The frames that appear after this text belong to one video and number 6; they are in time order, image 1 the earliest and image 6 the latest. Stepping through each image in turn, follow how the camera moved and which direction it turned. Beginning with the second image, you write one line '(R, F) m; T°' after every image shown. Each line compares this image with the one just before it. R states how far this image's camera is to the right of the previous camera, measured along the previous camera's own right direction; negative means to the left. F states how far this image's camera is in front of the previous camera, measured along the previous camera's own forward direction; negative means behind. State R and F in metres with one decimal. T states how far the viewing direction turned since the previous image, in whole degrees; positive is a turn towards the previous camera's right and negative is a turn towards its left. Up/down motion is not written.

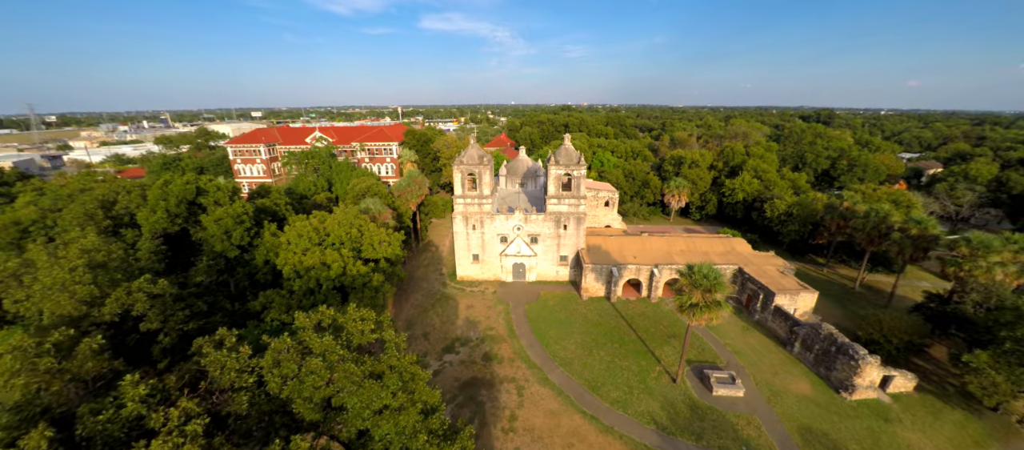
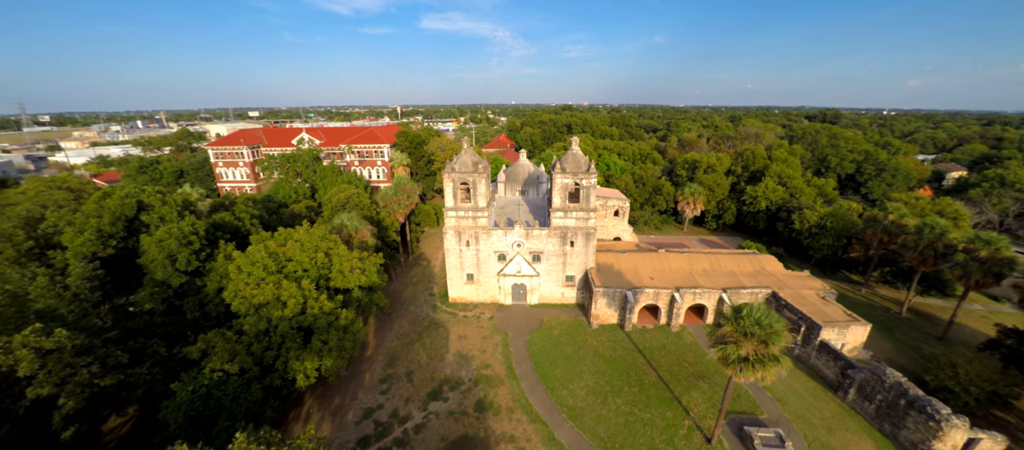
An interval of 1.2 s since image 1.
(+0.1, +4.8) m; 0°
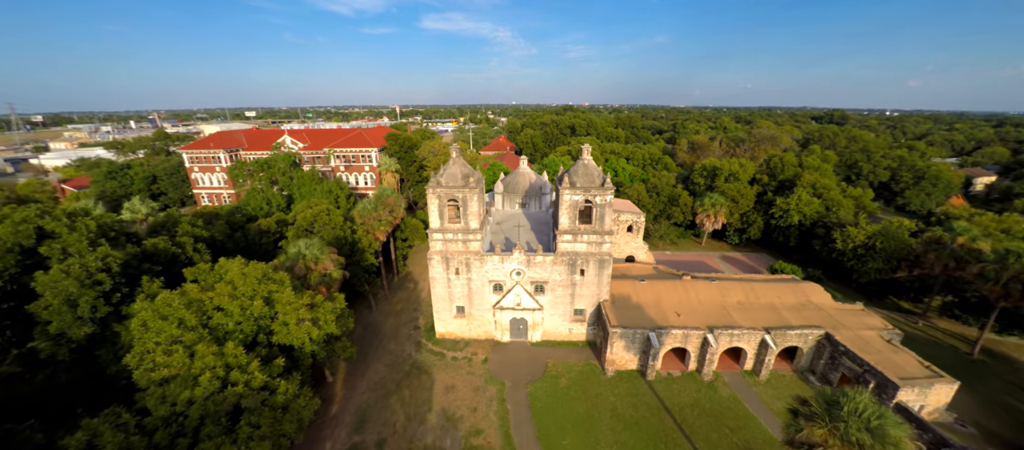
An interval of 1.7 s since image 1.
(+0.2, +5.5) m; 0°
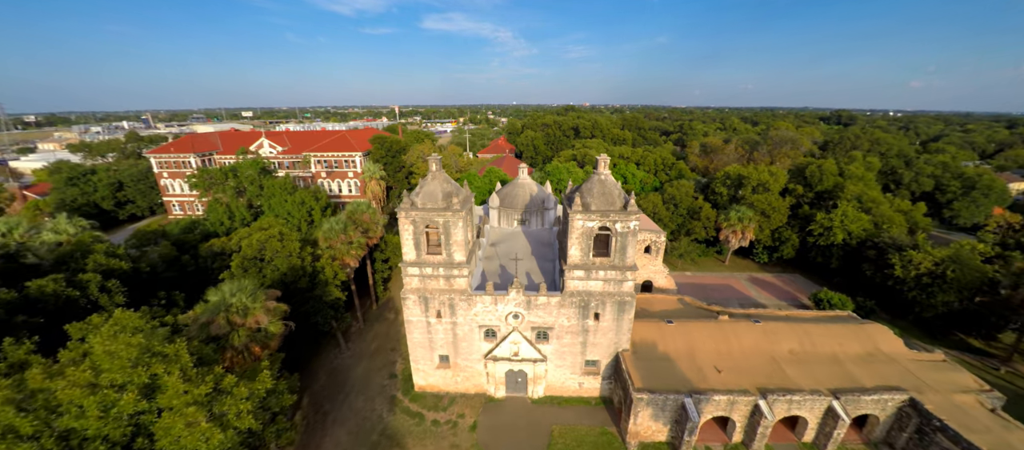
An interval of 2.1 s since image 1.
(+0.3, +5.7) m; 0°
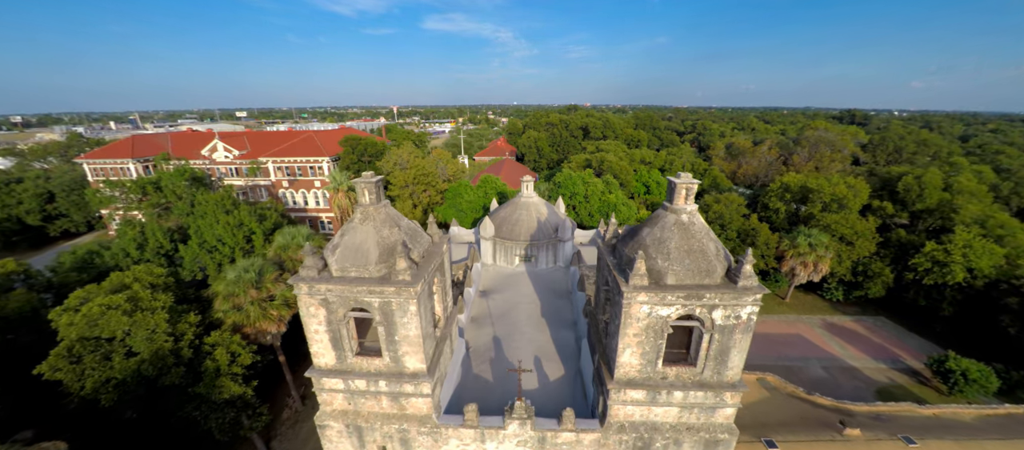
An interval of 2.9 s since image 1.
(0.0, +9.5) m; 0°
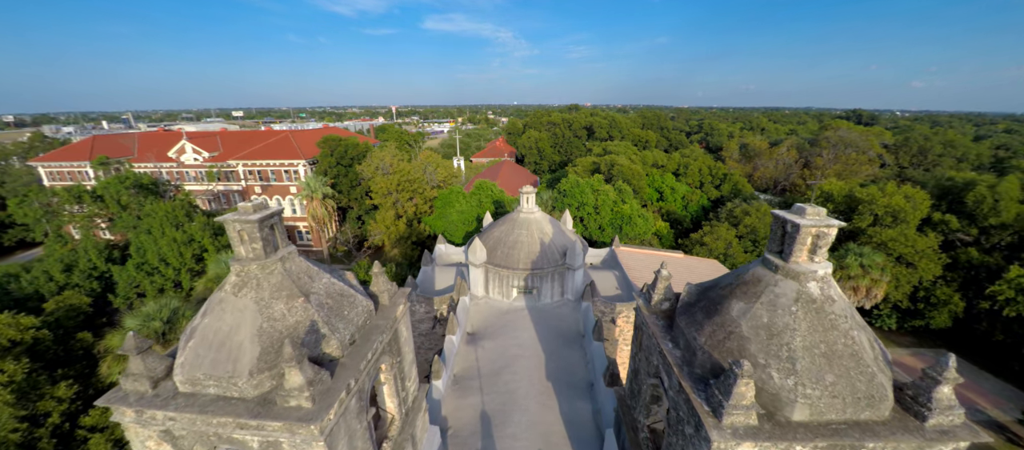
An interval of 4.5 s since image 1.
(+0.2, +4.7) m; 0°
